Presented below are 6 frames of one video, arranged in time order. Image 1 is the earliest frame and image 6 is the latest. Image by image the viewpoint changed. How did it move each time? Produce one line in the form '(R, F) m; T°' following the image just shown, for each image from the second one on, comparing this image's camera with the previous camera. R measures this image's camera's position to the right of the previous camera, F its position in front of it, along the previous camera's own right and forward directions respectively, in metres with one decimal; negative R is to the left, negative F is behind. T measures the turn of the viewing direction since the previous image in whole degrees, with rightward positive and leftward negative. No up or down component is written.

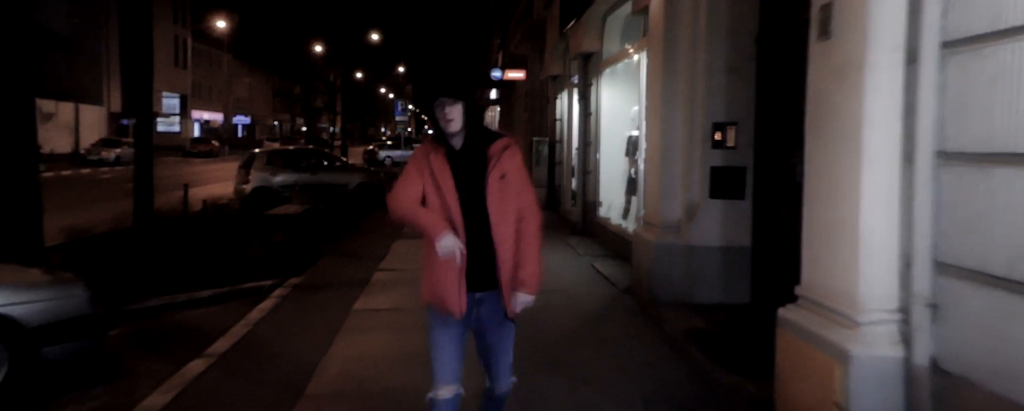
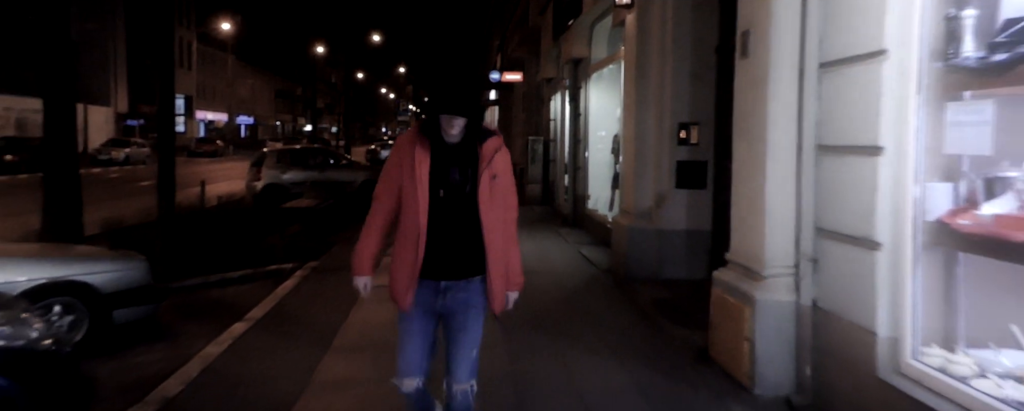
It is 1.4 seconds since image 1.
(+0.1, -1.1) m; 0°
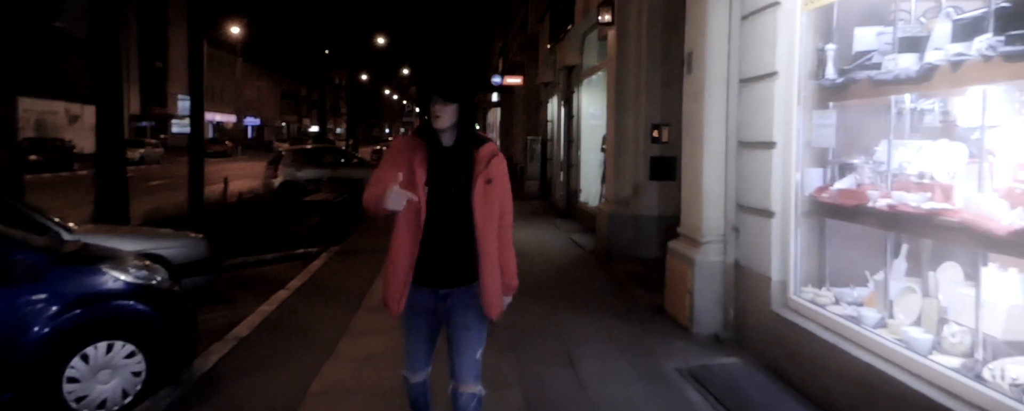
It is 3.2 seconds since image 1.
(+0.1, -1.3) m; 0°
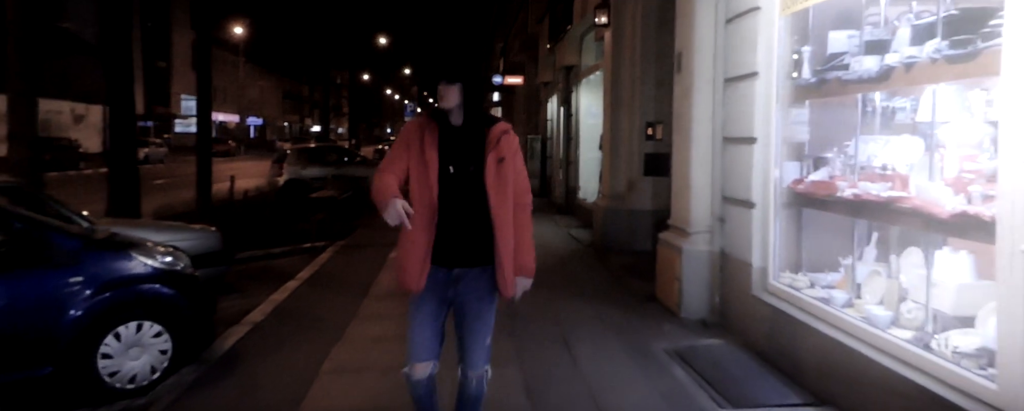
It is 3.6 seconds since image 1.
(0.0, -0.4) m; 0°
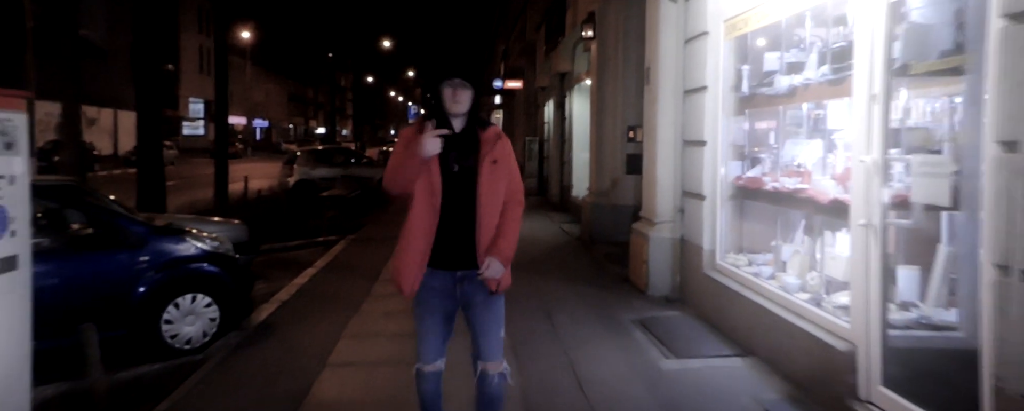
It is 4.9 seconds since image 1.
(+0.1, -1.0) m; 0°
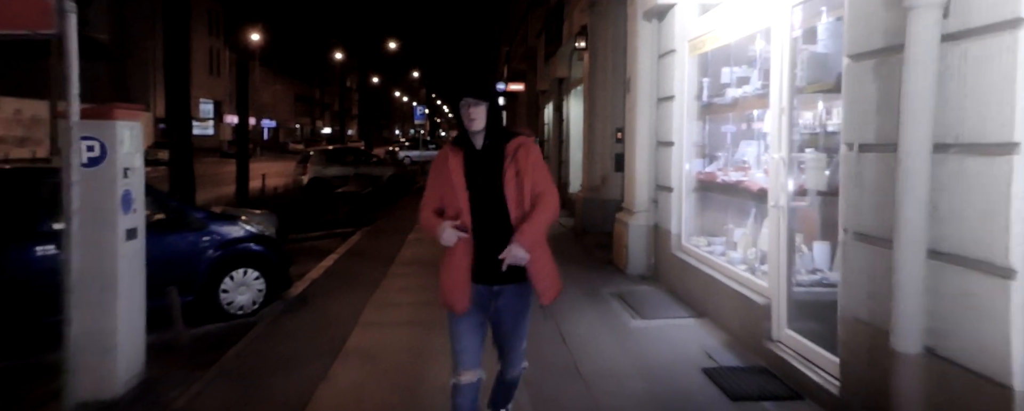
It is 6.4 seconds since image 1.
(+0.1, -1.2) m; 0°
